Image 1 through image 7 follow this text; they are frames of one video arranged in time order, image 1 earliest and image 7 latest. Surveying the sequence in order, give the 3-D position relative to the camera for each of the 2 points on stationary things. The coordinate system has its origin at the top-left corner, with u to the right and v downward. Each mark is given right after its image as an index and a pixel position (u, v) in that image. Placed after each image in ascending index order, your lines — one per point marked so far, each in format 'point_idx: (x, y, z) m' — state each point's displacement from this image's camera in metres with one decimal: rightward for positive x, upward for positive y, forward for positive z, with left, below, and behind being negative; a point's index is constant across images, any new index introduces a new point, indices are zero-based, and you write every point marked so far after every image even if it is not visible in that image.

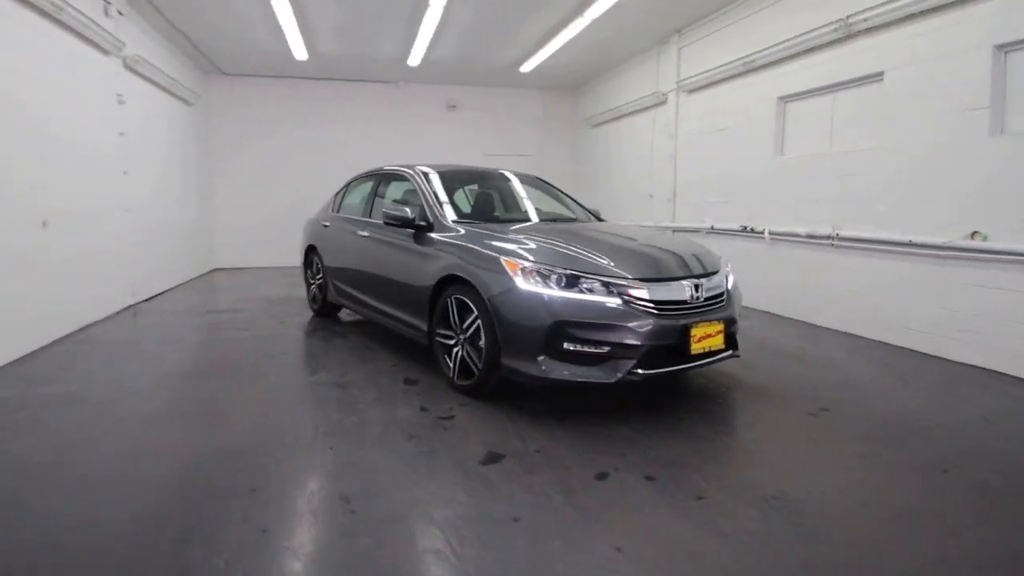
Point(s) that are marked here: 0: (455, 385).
0: (-0.3, -0.6, +3.2) m
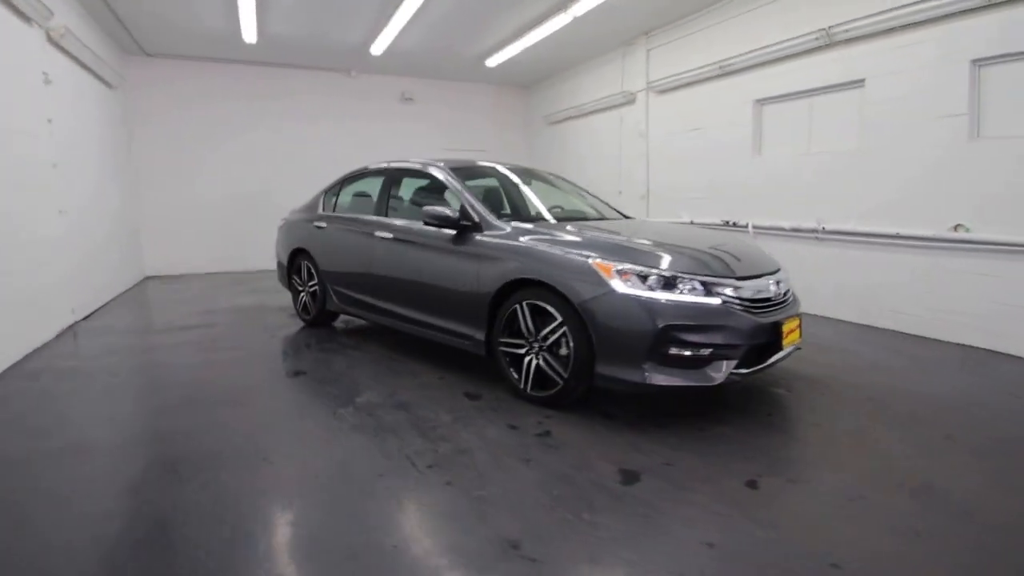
0: (+0.1, -0.6, +3.0) m
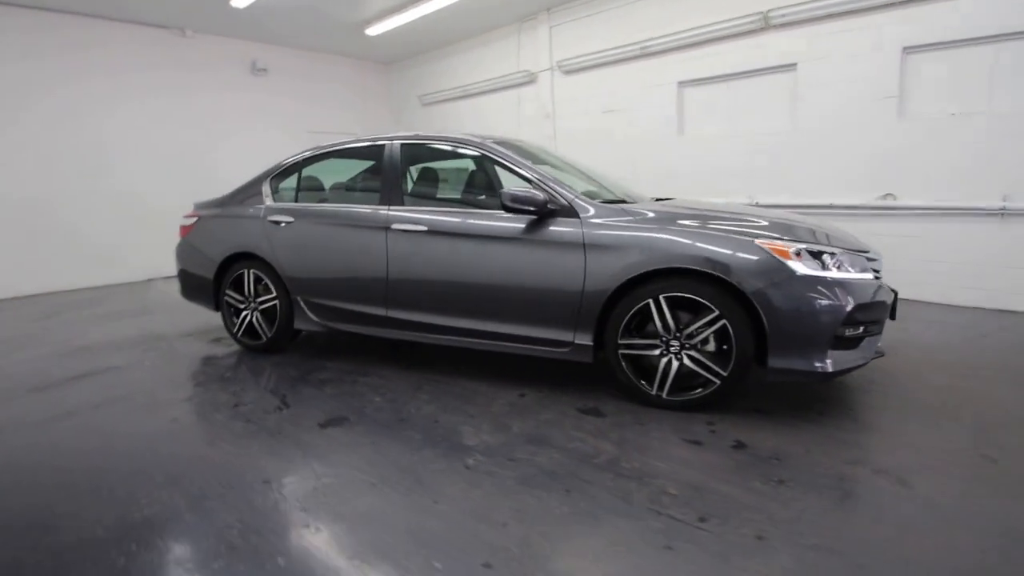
0: (+0.8, -0.6, +2.6) m
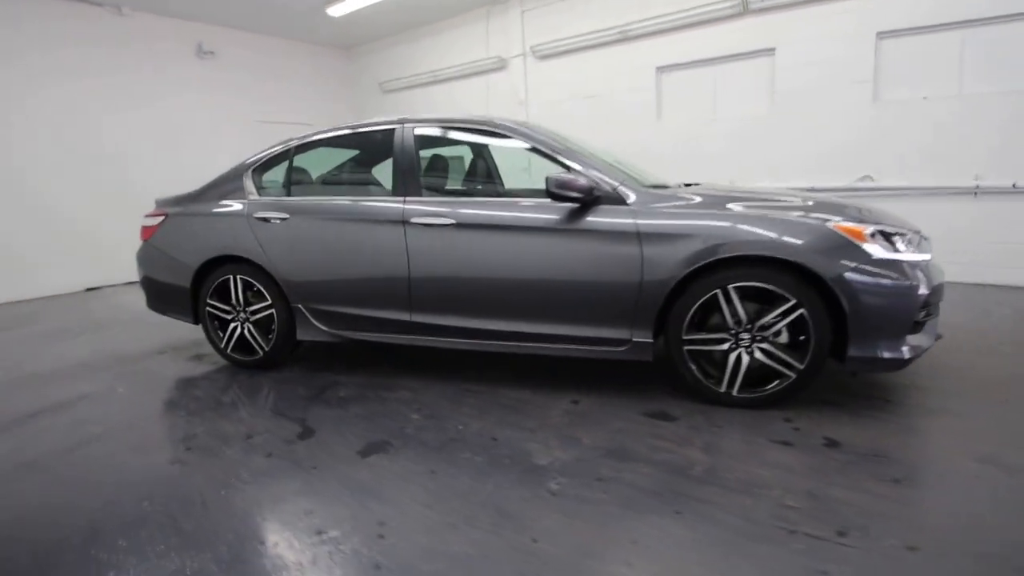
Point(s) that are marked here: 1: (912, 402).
0: (+1.1, -0.5, +2.4) m
1: (+2.0, -0.5, +2.5) m
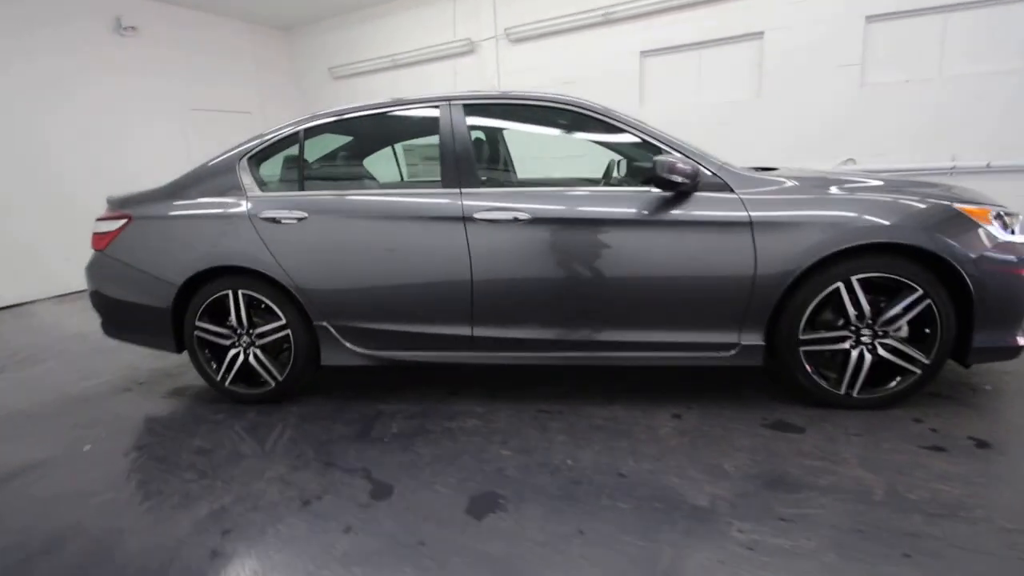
0: (+1.5, -0.5, +2.2) m
1: (+2.3, -0.5, +2.4) m
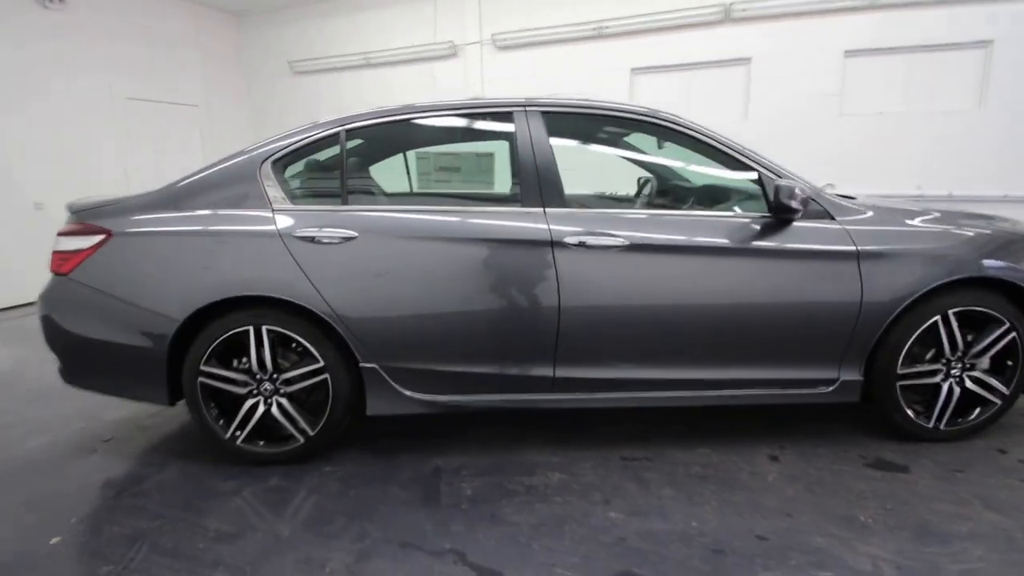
0: (+1.8, -0.6, +2.1) m
1: (+2.6, -0.6, +2.5) m
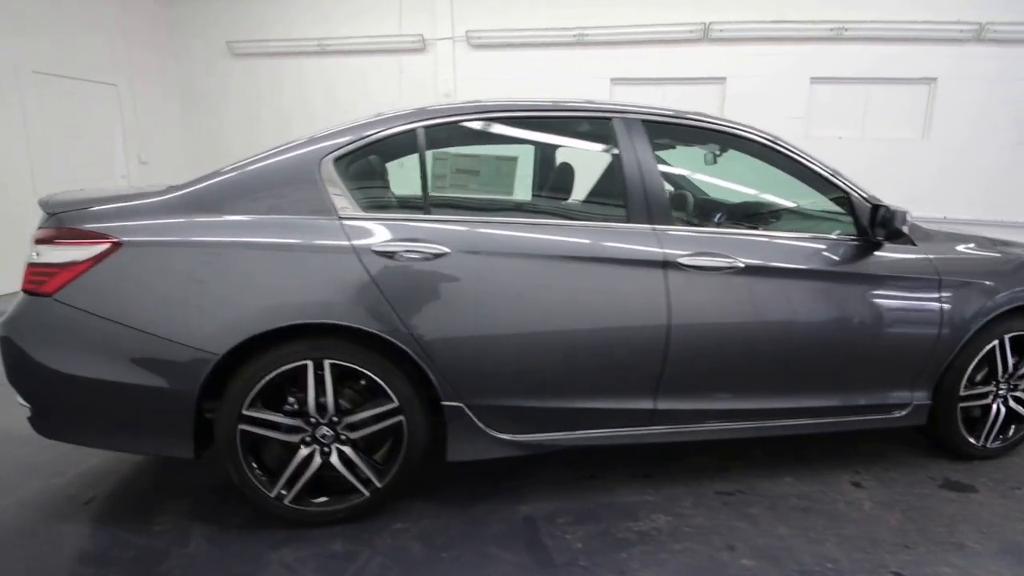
0: (+2.1, -0.7, +2.3) m
1: (+2.9, -0.7, +2.7) m
